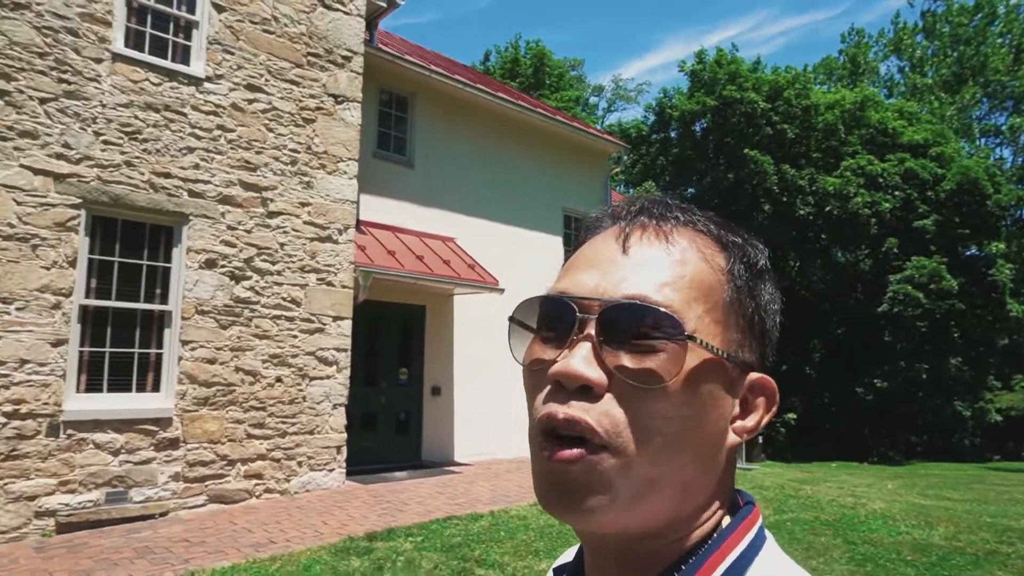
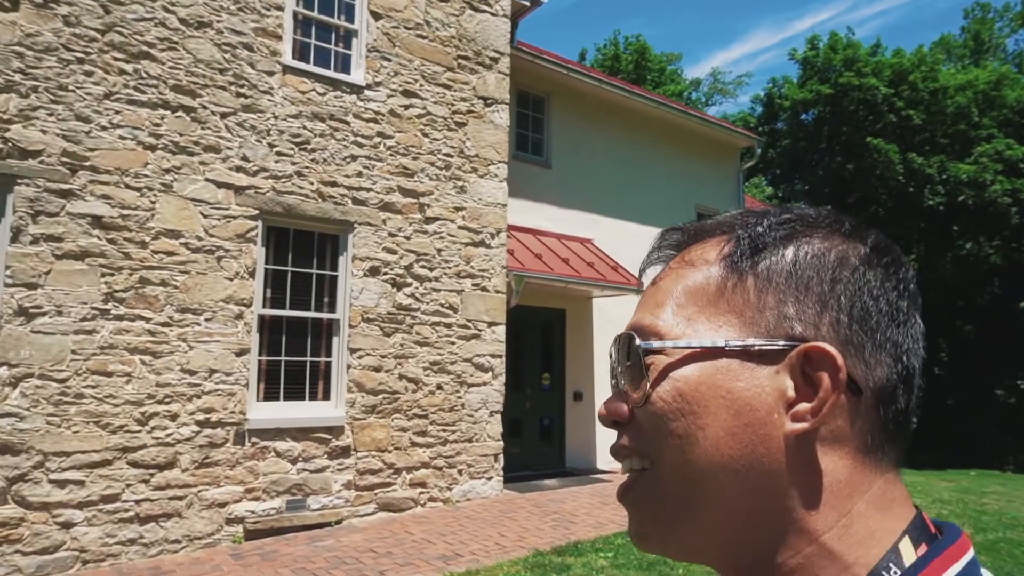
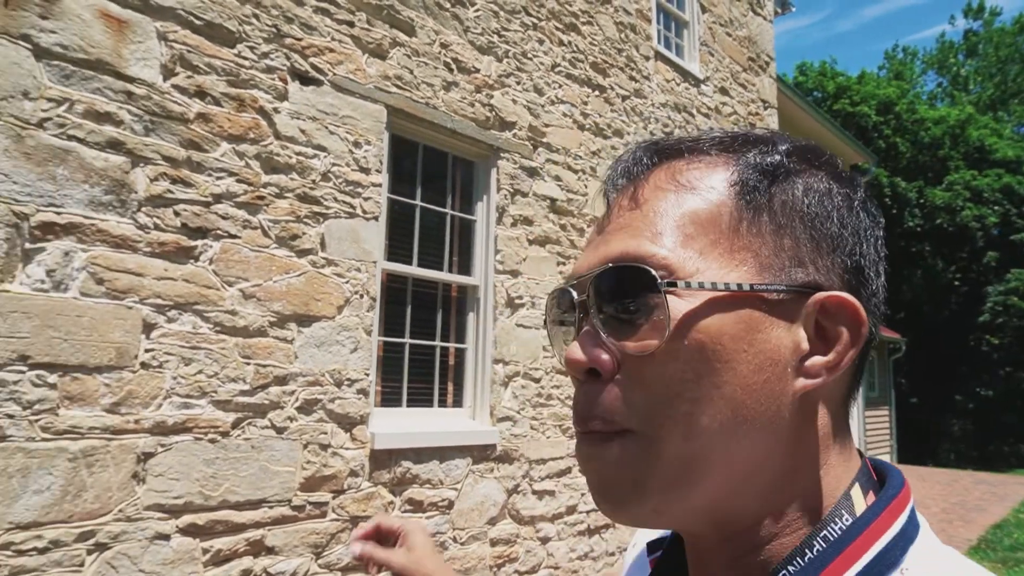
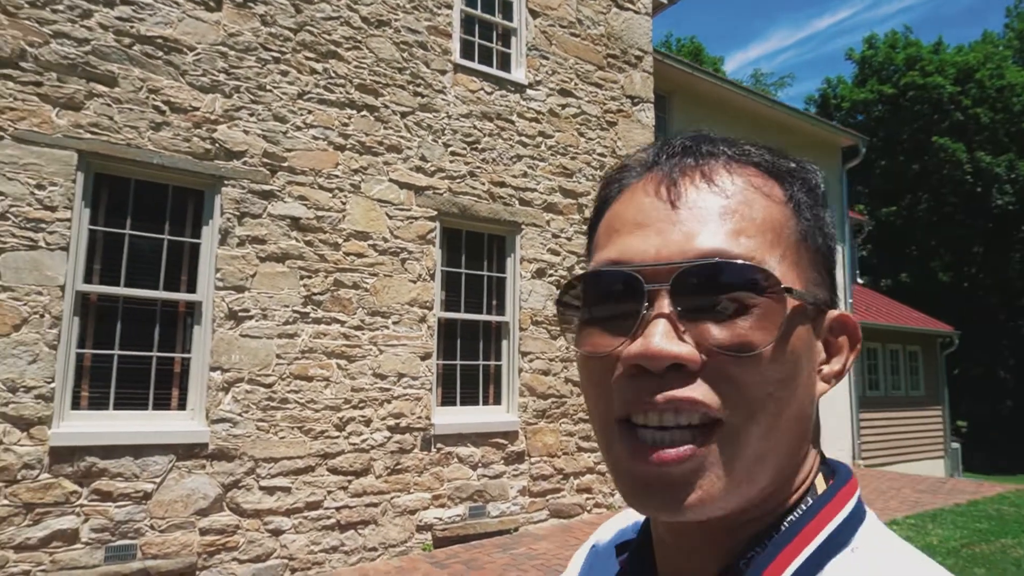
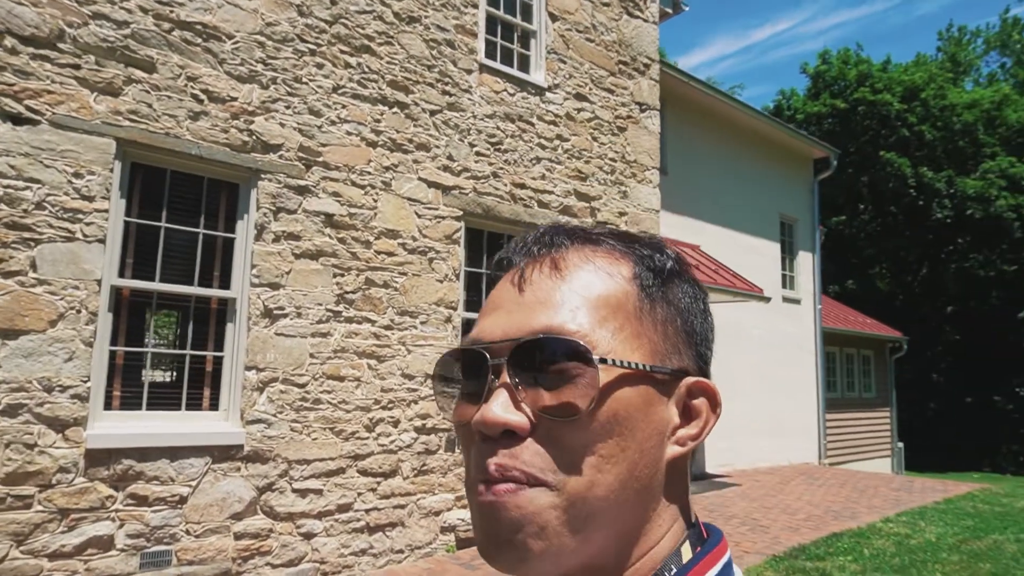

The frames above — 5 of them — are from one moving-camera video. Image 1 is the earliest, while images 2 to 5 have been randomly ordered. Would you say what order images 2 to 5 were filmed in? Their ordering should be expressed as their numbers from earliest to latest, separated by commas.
2, 4, 5, 3
